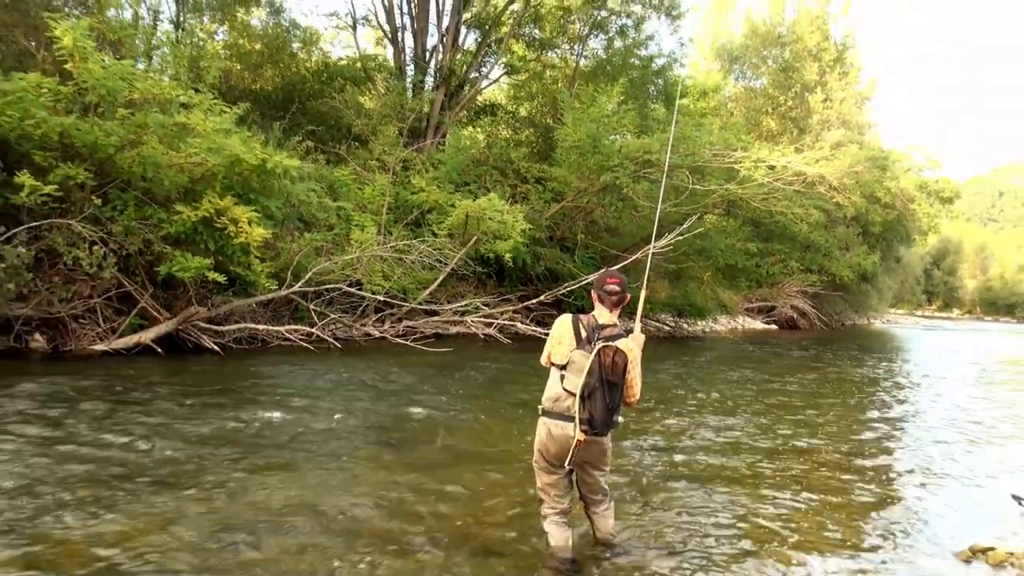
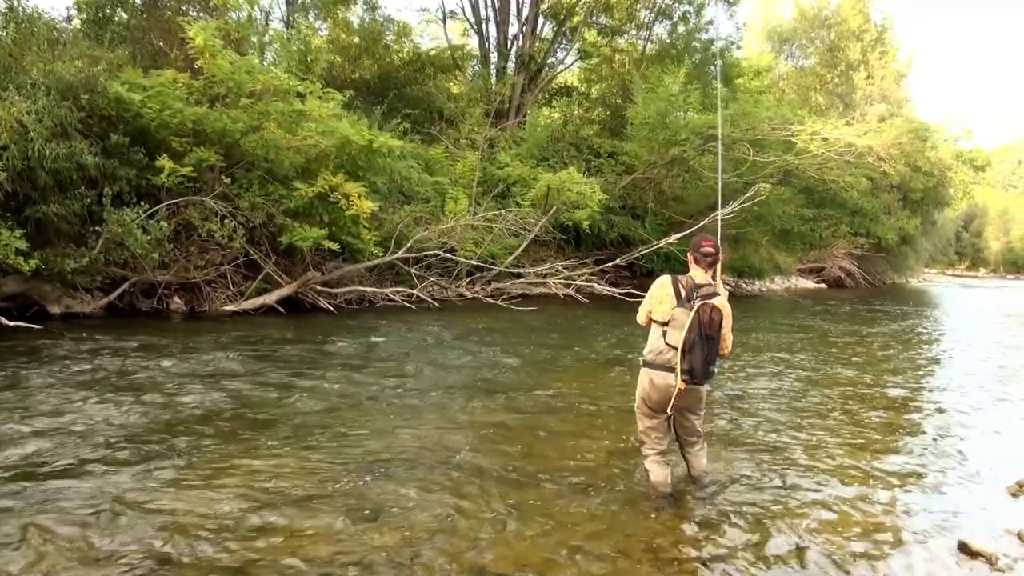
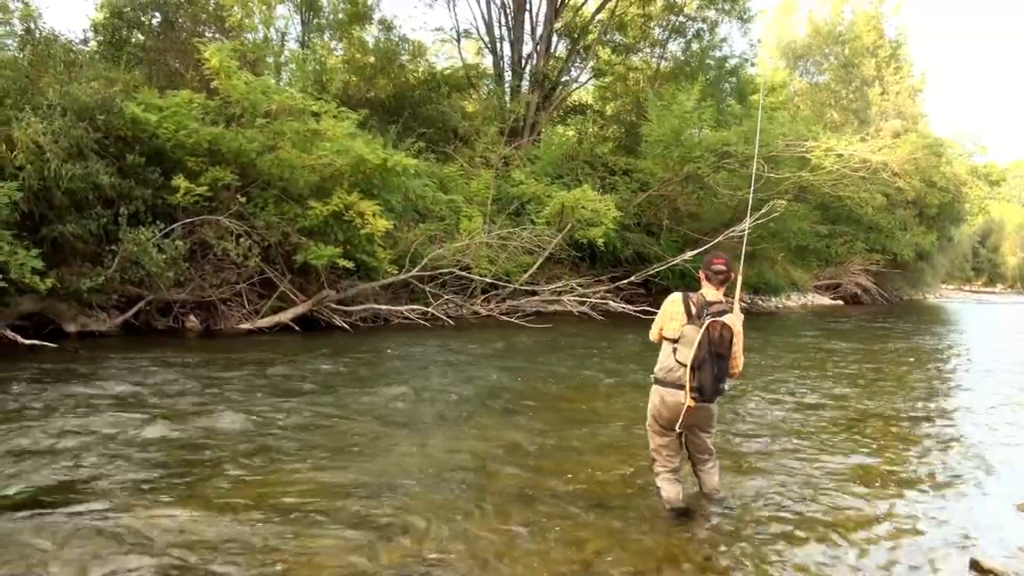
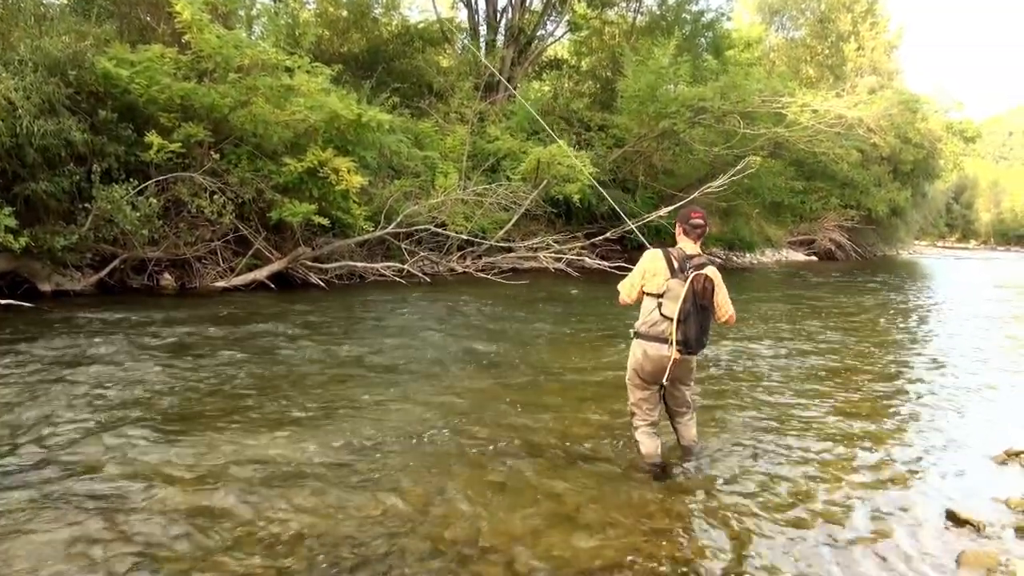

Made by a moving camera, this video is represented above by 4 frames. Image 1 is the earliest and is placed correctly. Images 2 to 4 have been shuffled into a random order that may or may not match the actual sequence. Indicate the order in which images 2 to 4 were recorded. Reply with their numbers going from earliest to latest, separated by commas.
3, 2, 4
